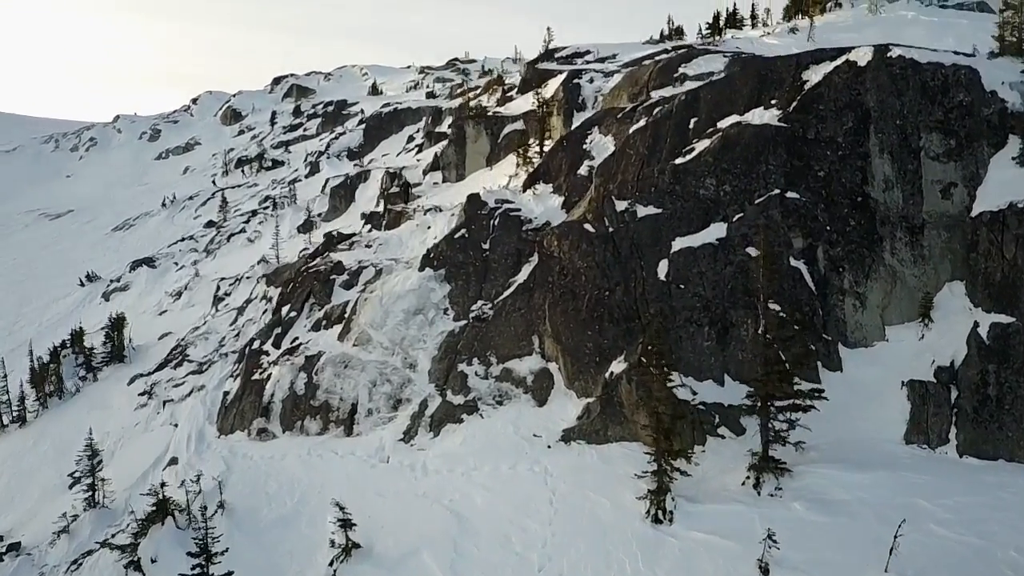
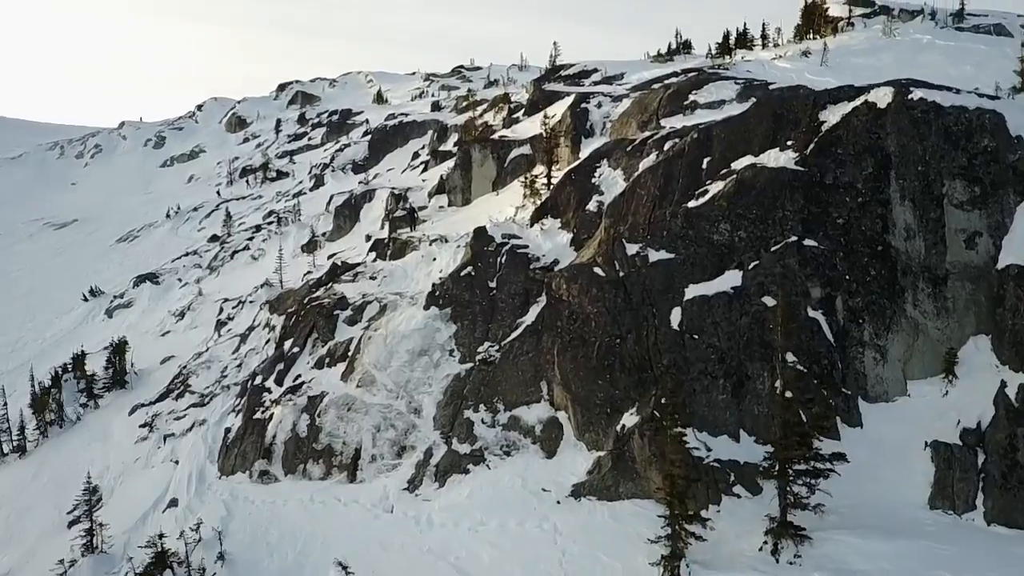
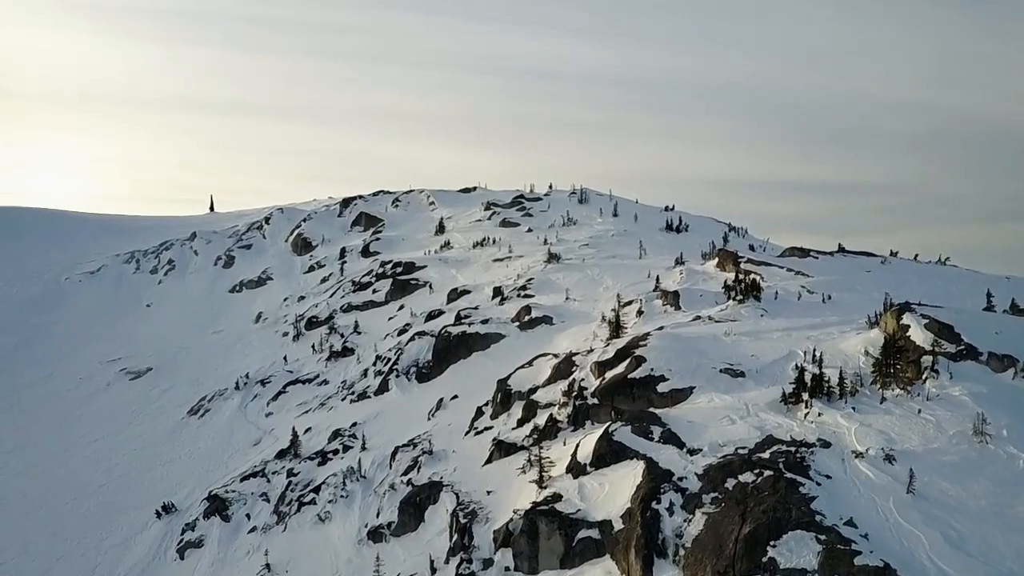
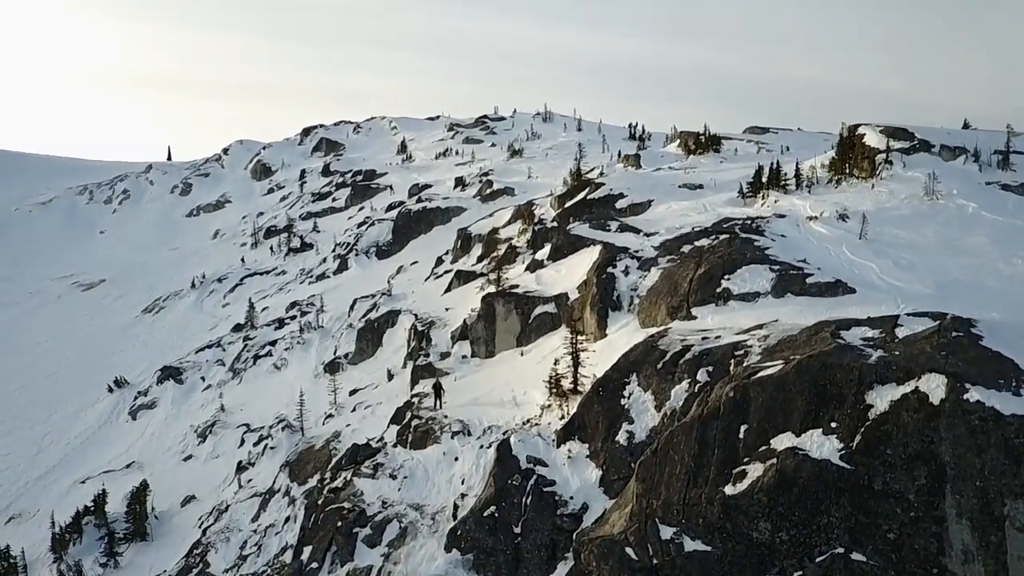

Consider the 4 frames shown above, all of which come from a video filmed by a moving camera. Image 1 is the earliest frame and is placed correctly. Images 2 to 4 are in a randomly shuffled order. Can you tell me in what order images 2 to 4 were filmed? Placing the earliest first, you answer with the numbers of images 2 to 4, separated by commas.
2, 4, 3
